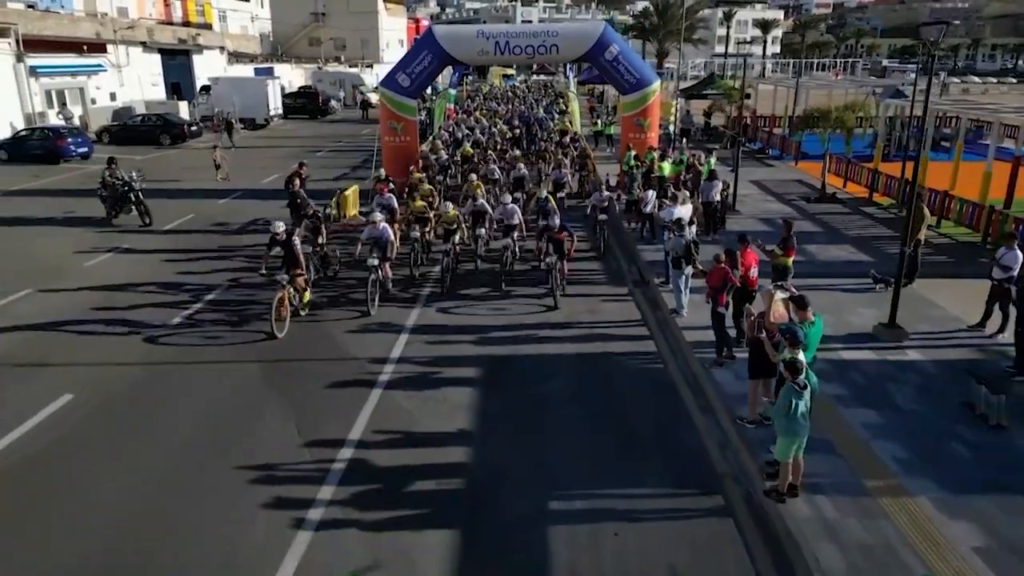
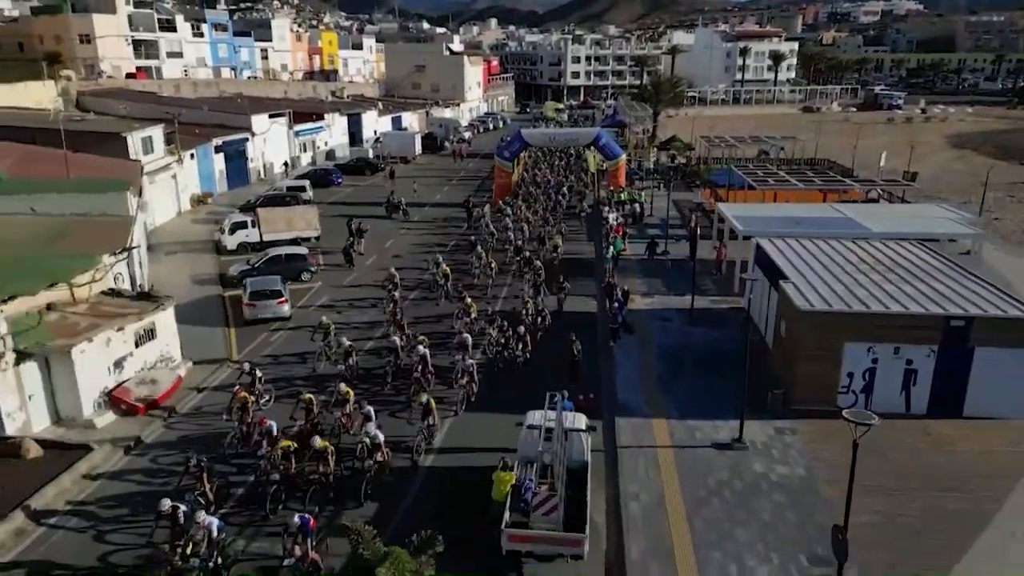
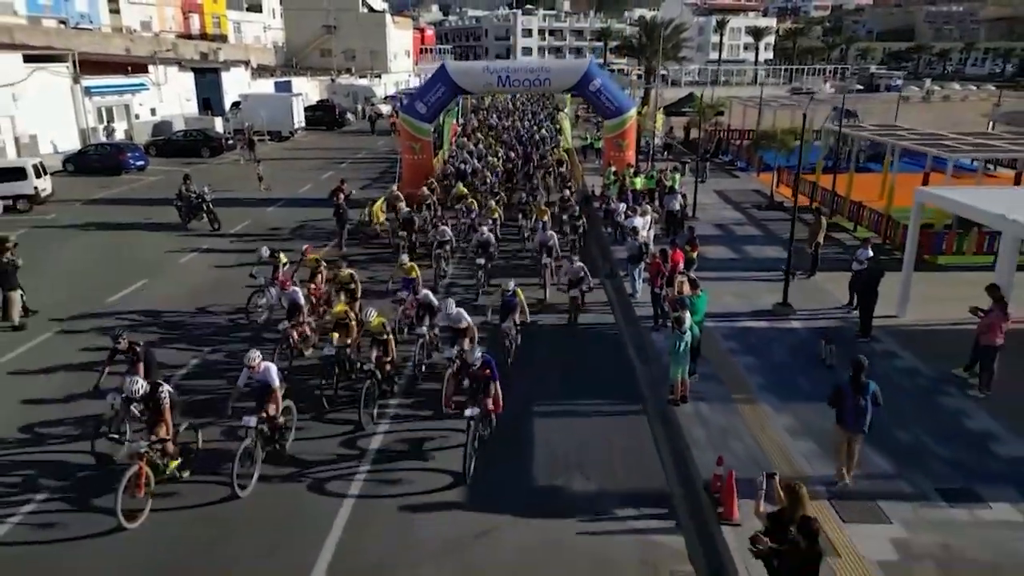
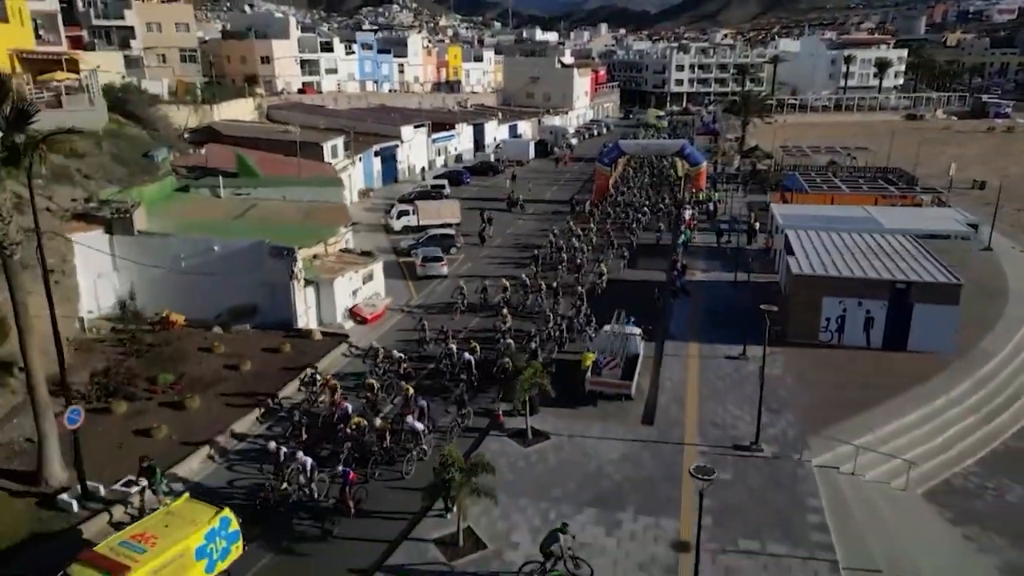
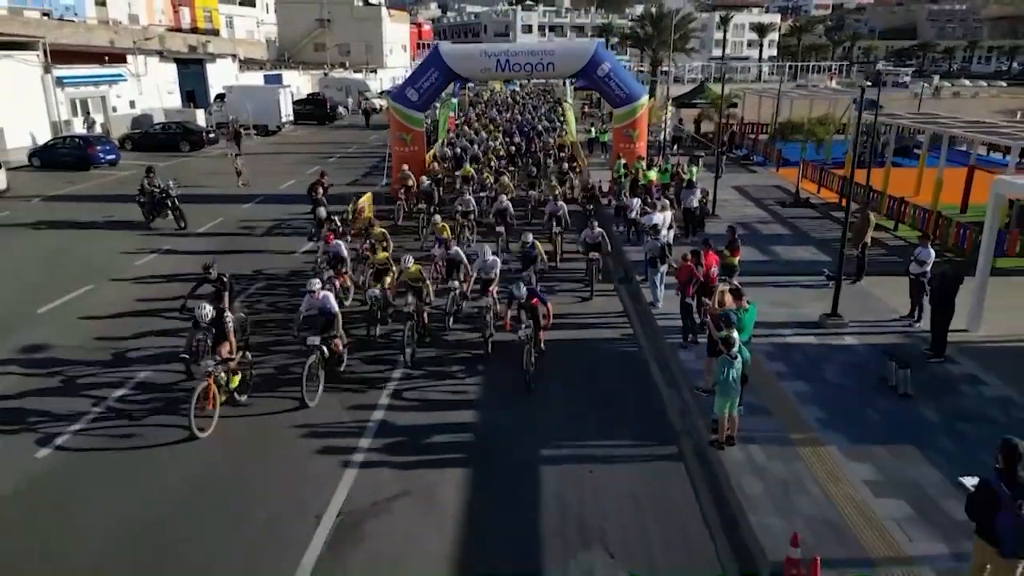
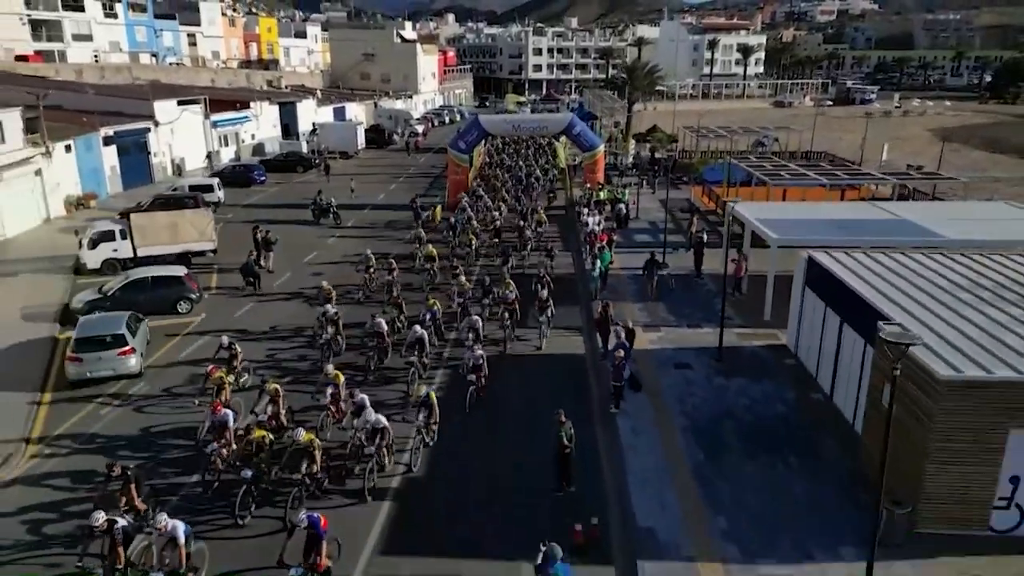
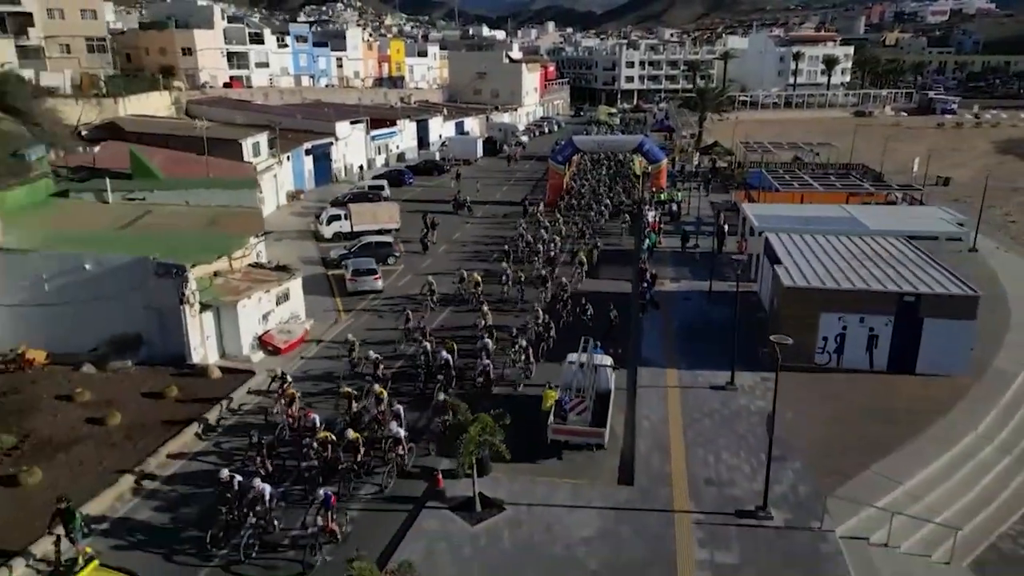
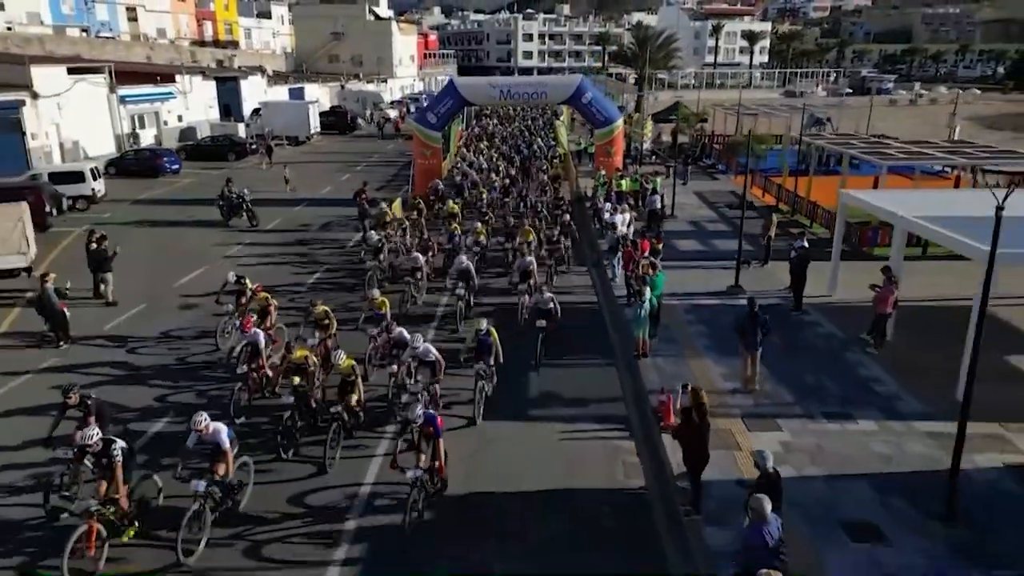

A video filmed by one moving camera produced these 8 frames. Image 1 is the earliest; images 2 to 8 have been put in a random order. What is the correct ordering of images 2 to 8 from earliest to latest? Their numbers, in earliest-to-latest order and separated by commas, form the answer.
5, 3, 8, 6, 2, 7, 4
